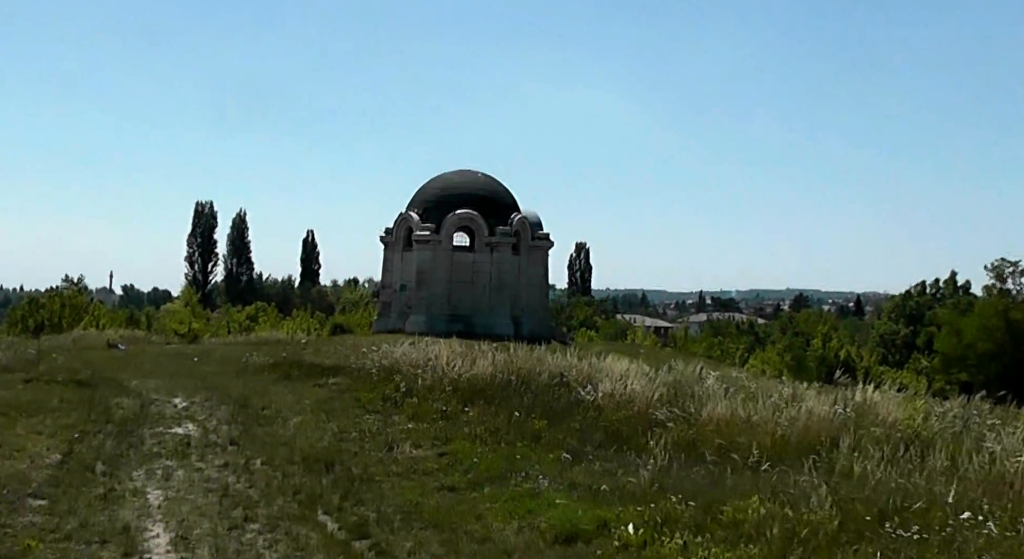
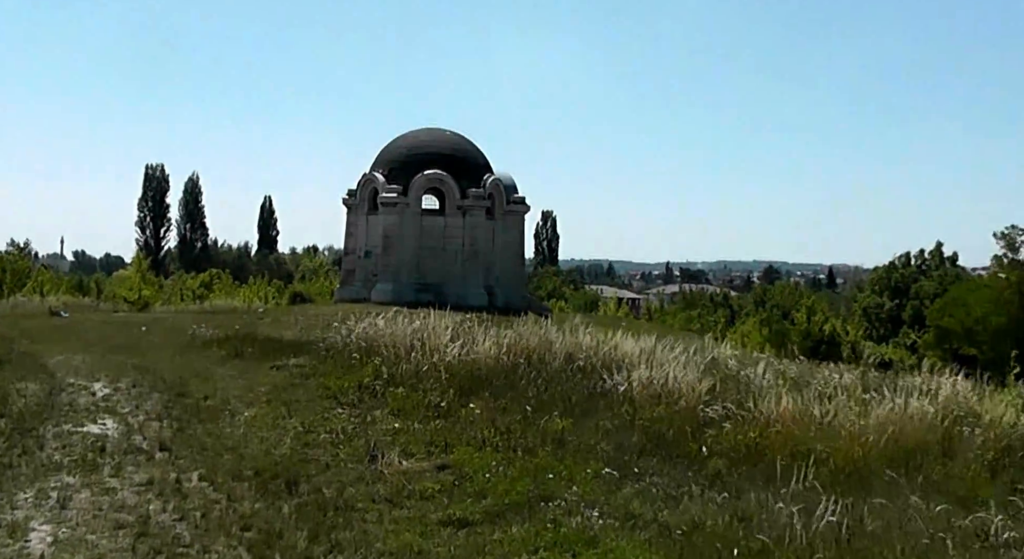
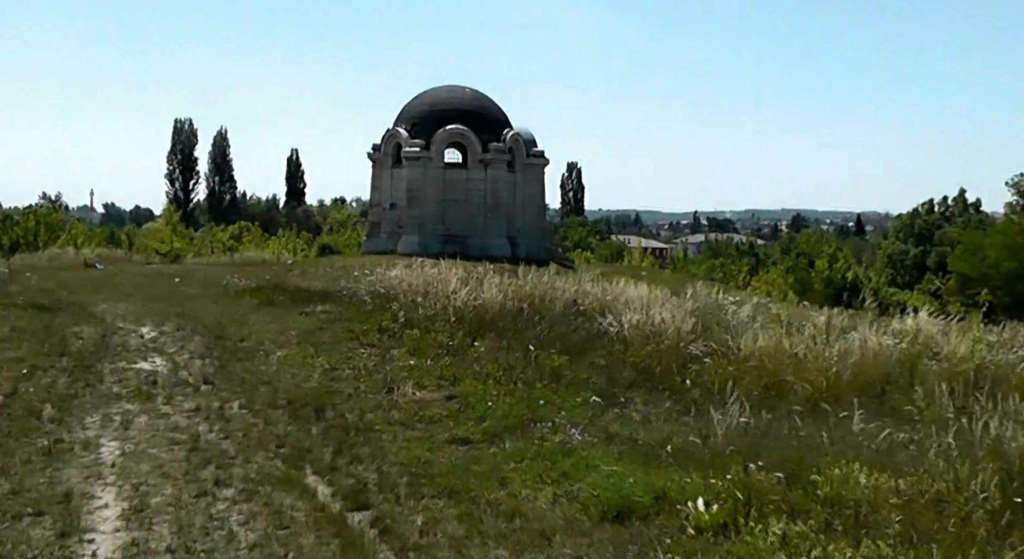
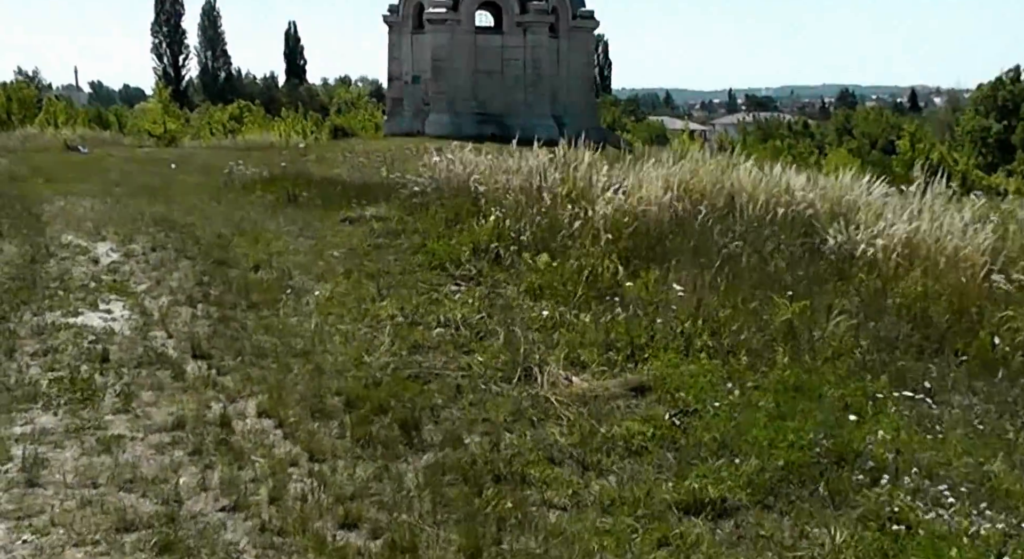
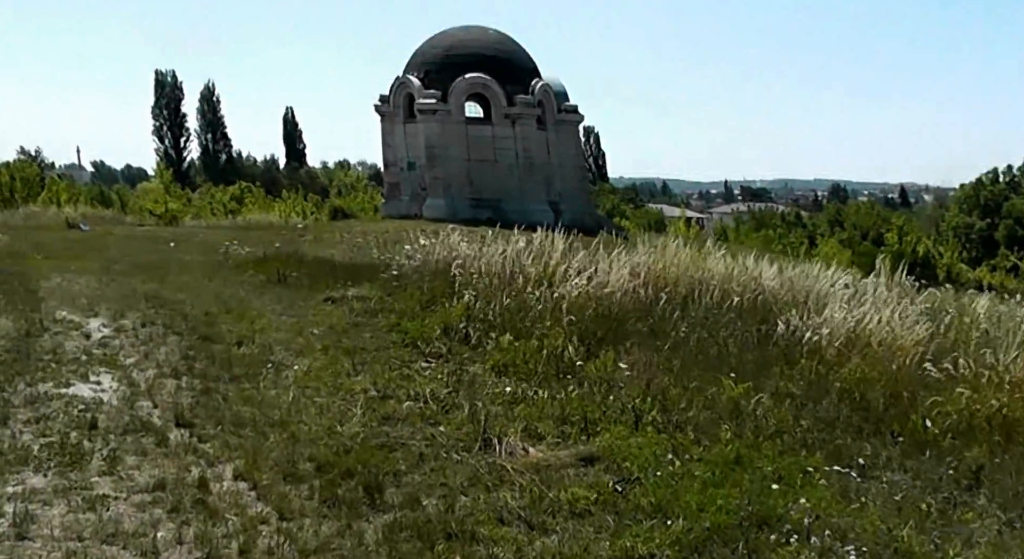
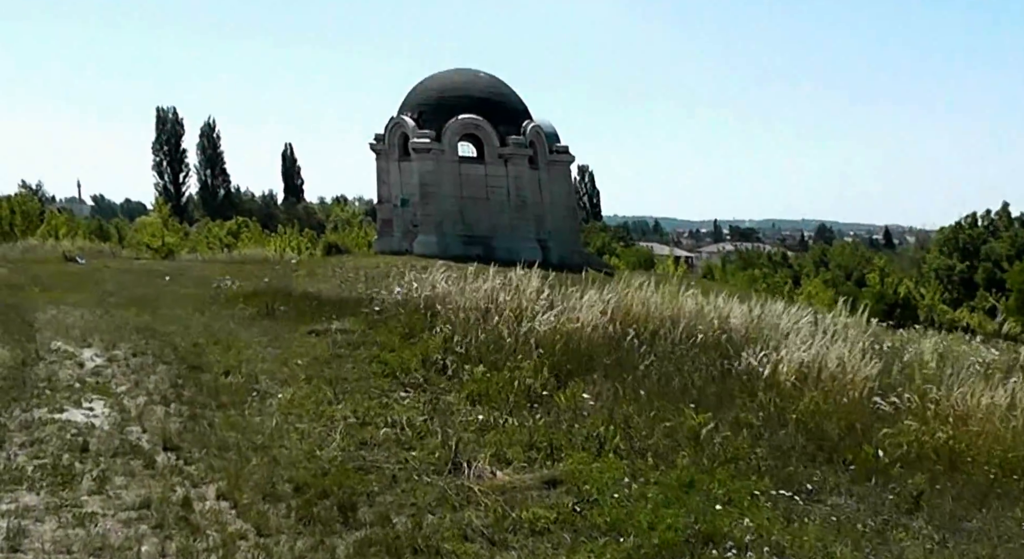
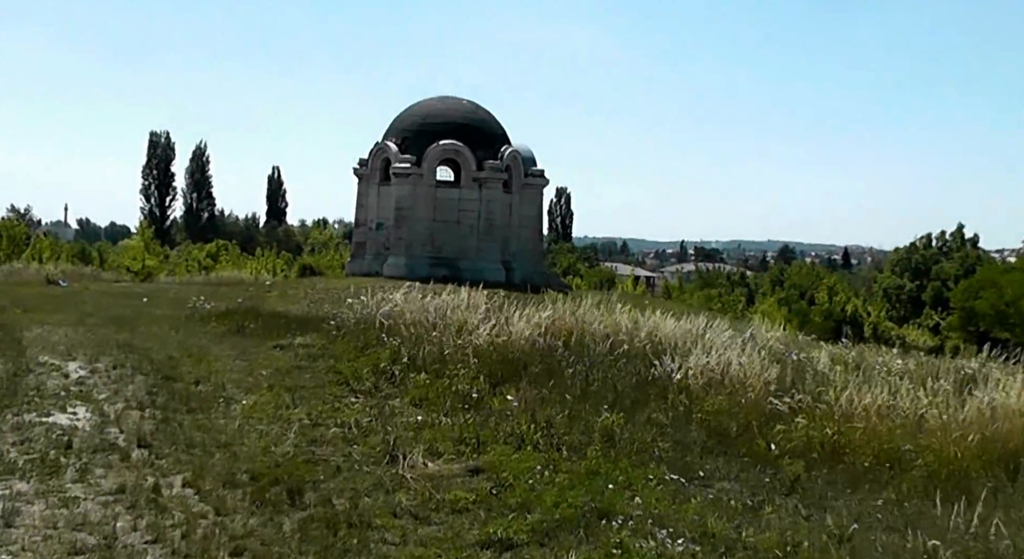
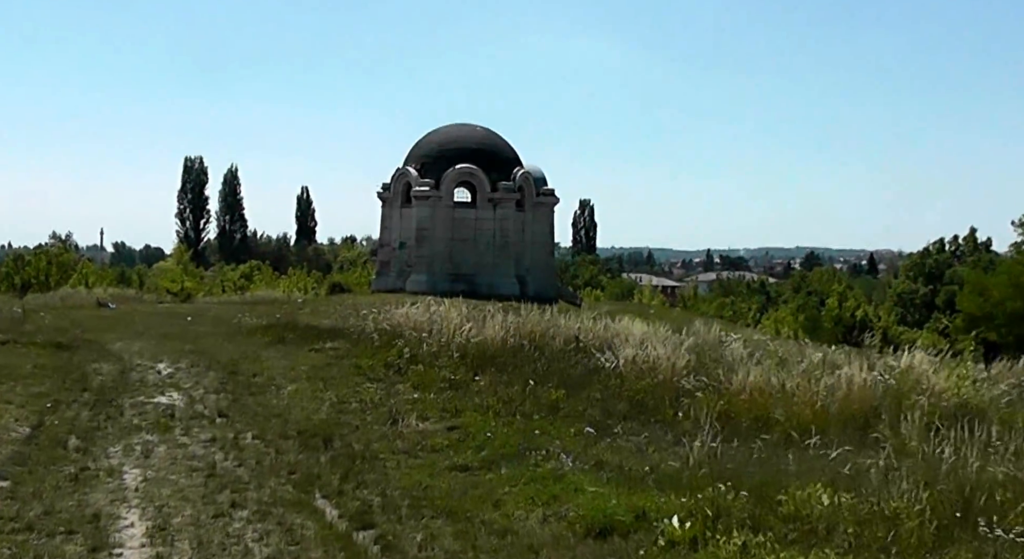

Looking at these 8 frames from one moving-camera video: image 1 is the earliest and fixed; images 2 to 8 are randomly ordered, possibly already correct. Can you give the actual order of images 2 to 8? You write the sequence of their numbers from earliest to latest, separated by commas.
8, 3, 2, 7, 6, 5, 4
